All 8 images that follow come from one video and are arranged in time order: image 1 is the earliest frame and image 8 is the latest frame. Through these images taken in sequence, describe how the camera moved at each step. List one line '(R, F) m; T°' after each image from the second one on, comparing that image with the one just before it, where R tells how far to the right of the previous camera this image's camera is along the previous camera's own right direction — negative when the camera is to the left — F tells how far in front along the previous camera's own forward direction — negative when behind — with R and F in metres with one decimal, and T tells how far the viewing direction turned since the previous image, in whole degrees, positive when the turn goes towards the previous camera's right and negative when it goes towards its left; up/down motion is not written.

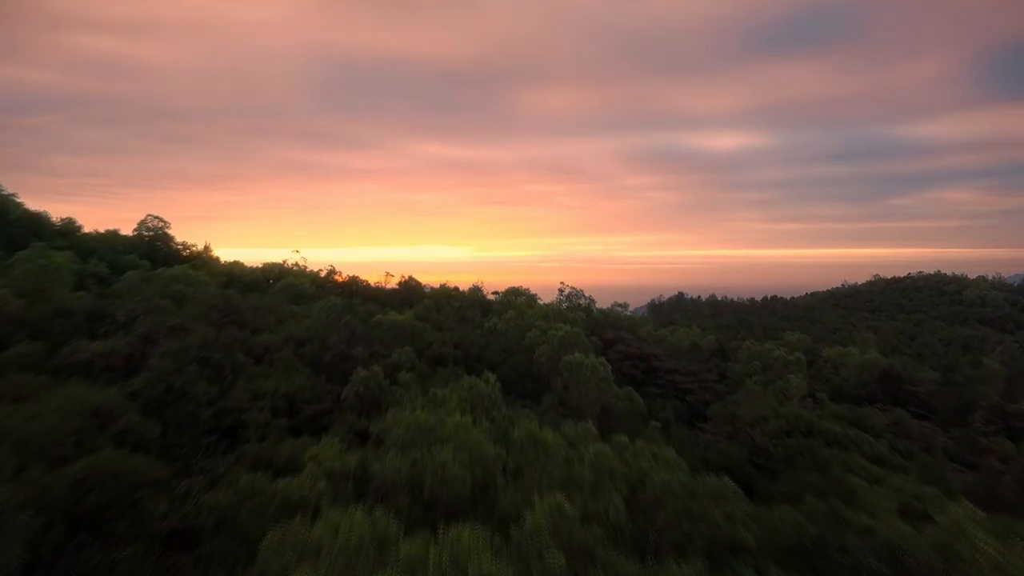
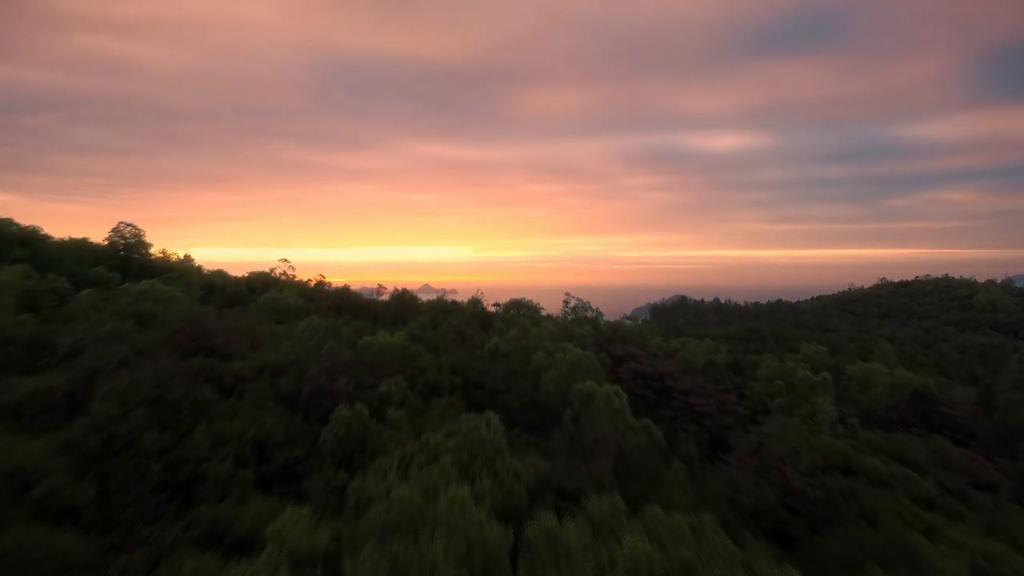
(-0.1, +1.3) m; 0°
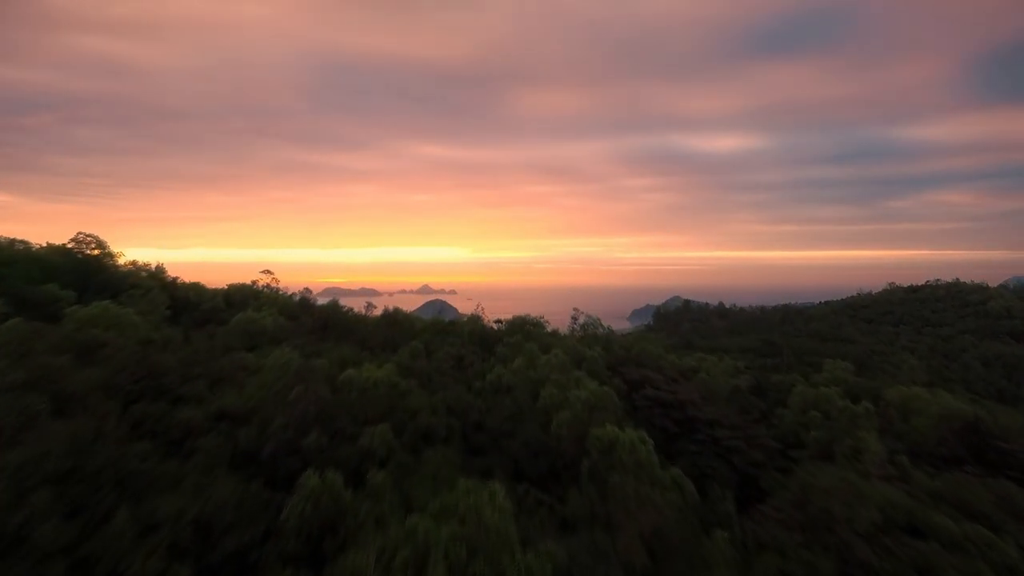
(-0.1, +1.6) m; 0°
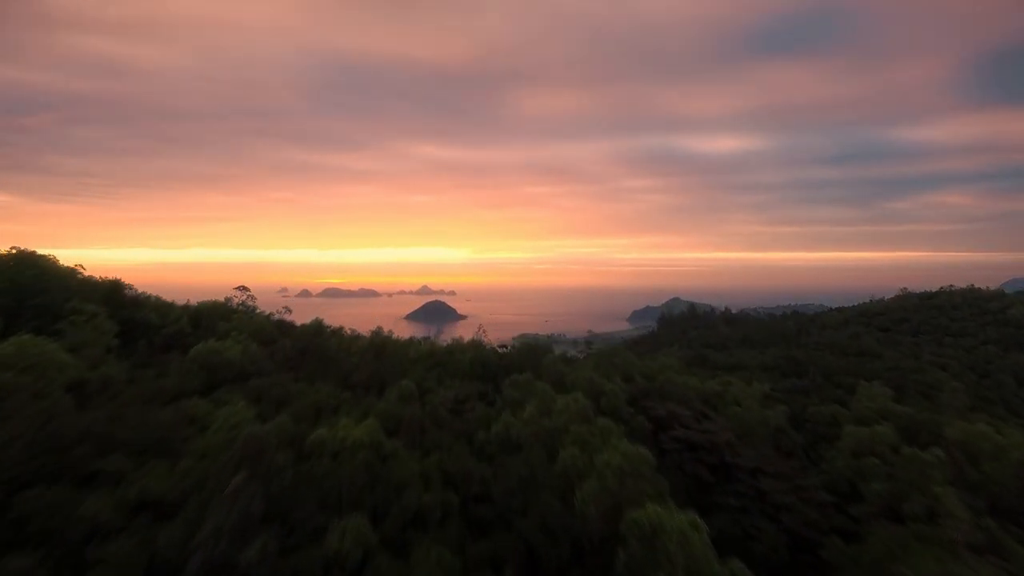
(-0.1, +2.0) m; 0°
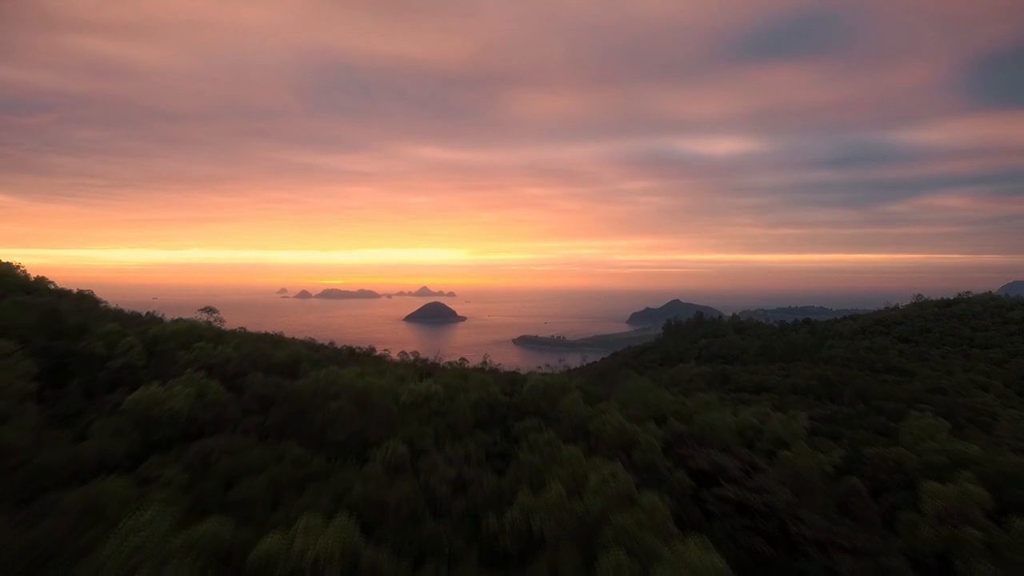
(-0.2, +2.2) m; 0°
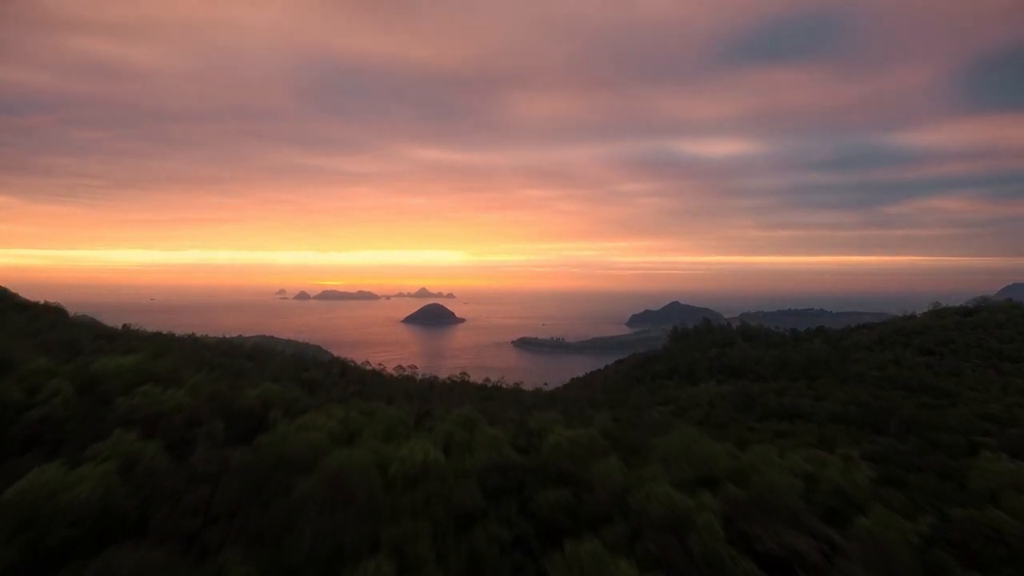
(-0.2, +2.4) m; 0°
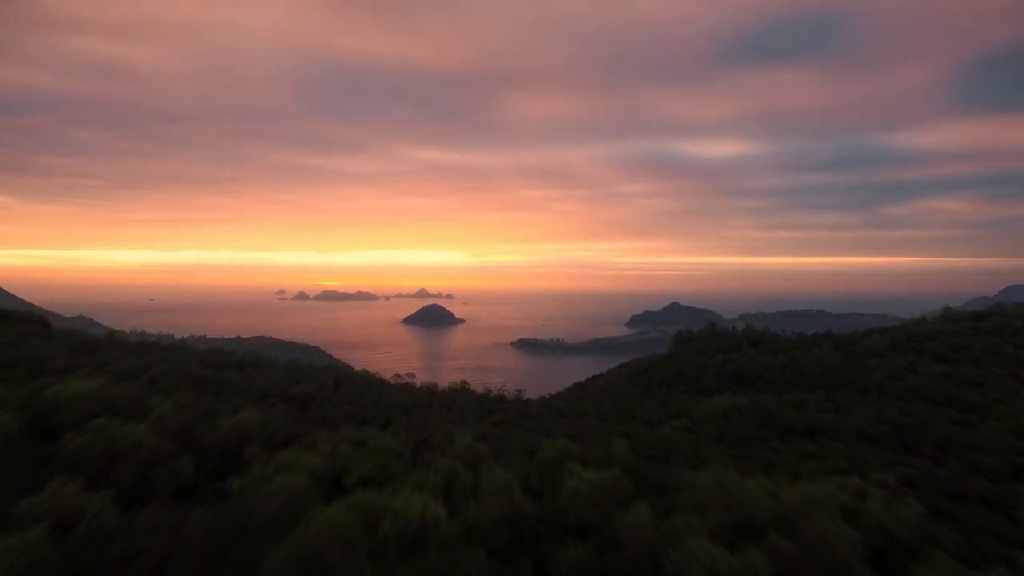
(-0.1, +1.4) m; 0°
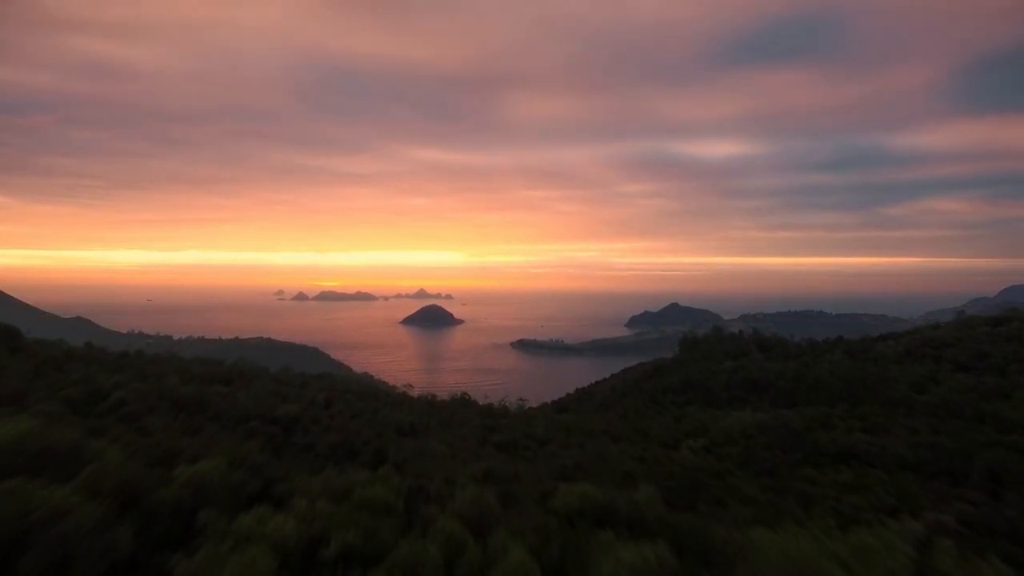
(-0.1, +1.8) m; 0°
